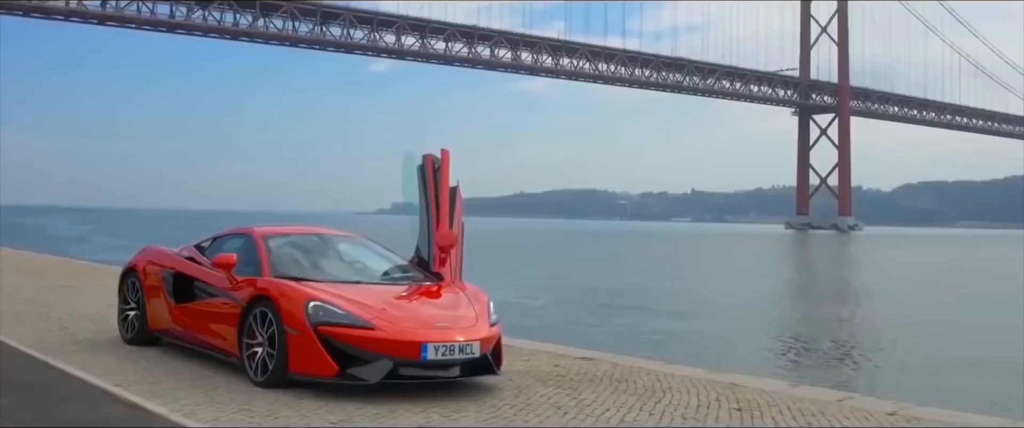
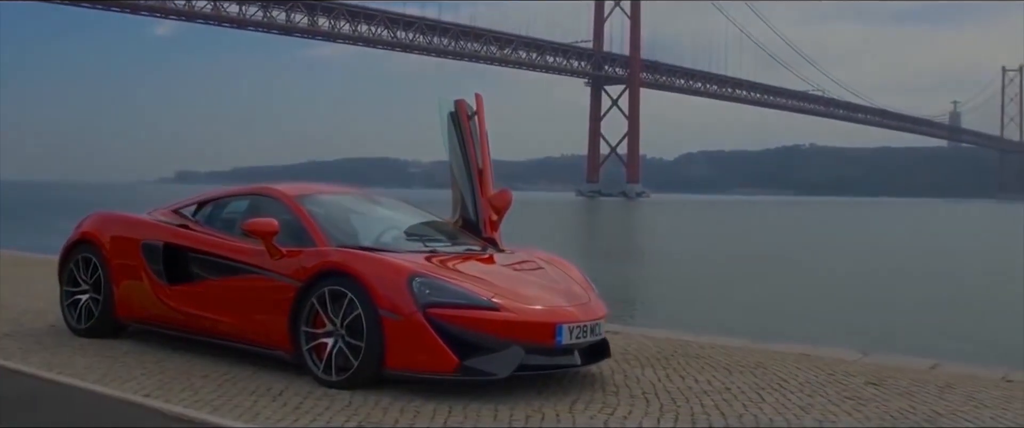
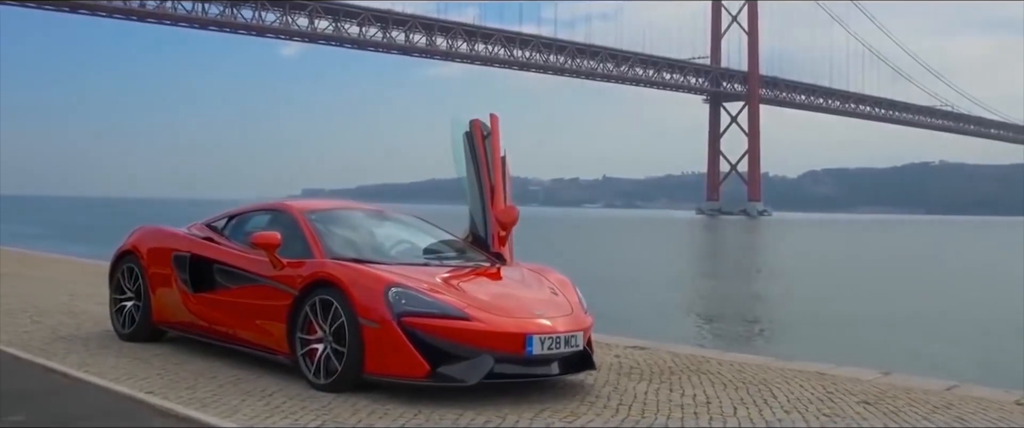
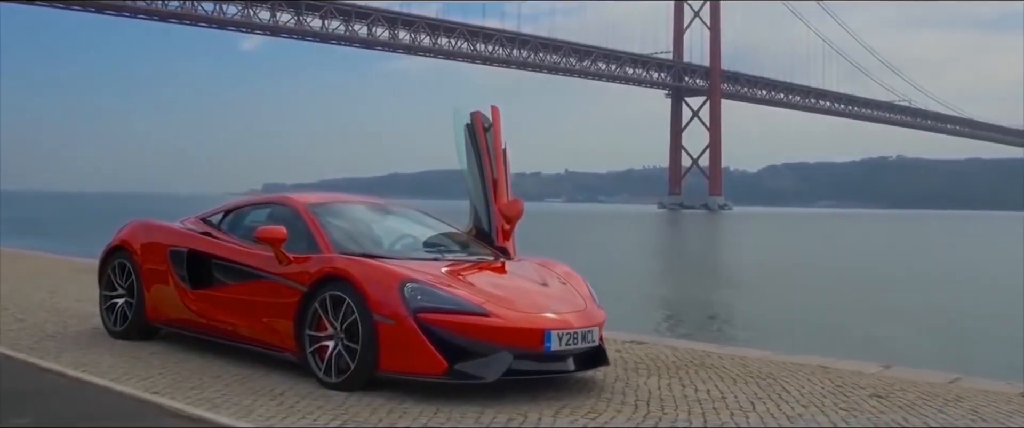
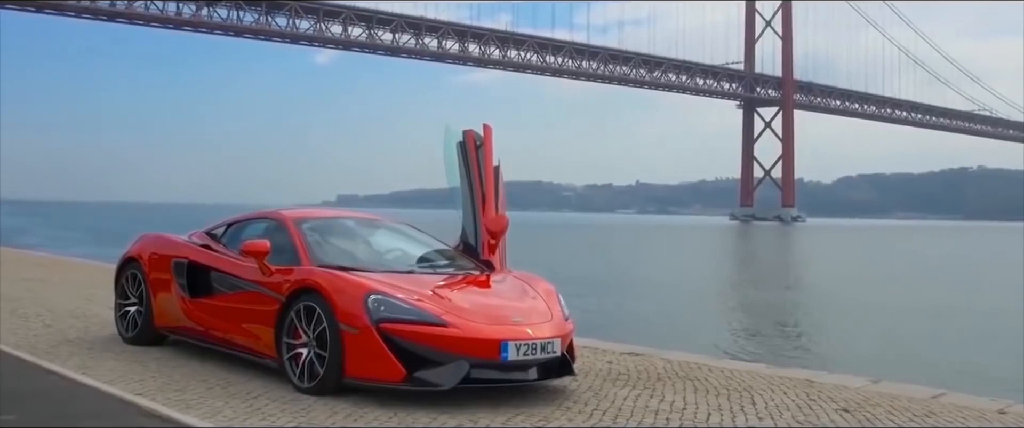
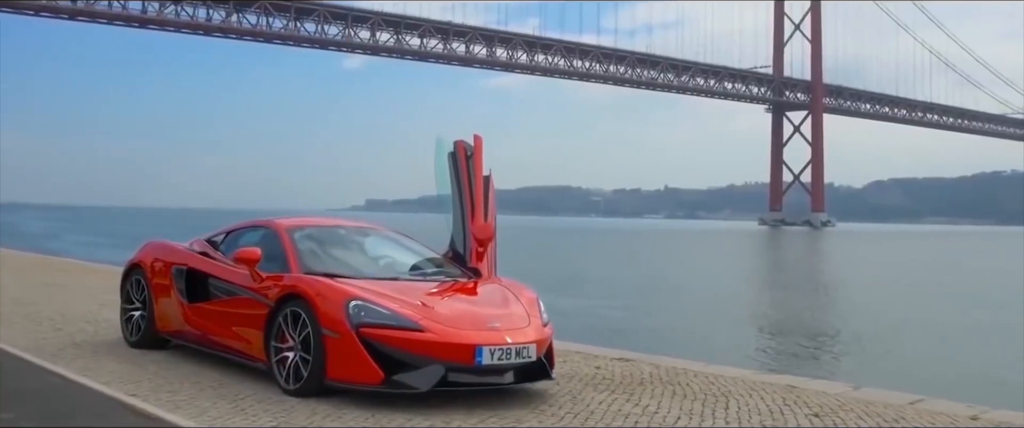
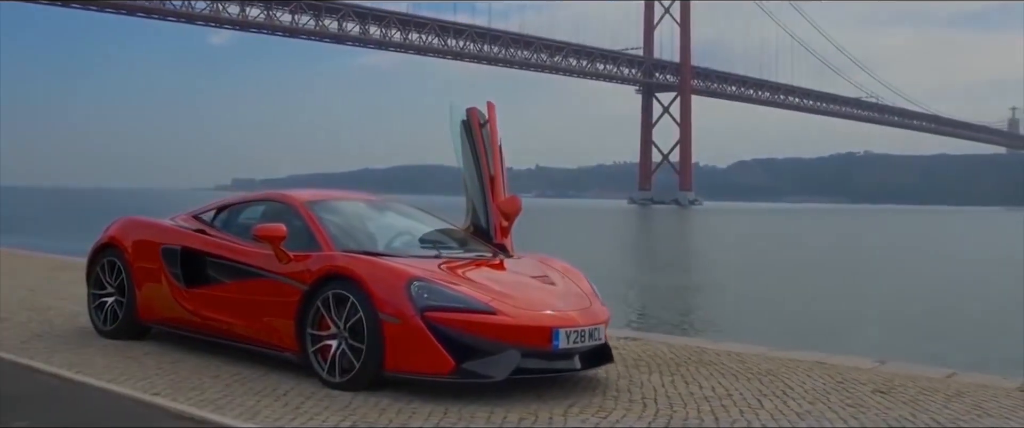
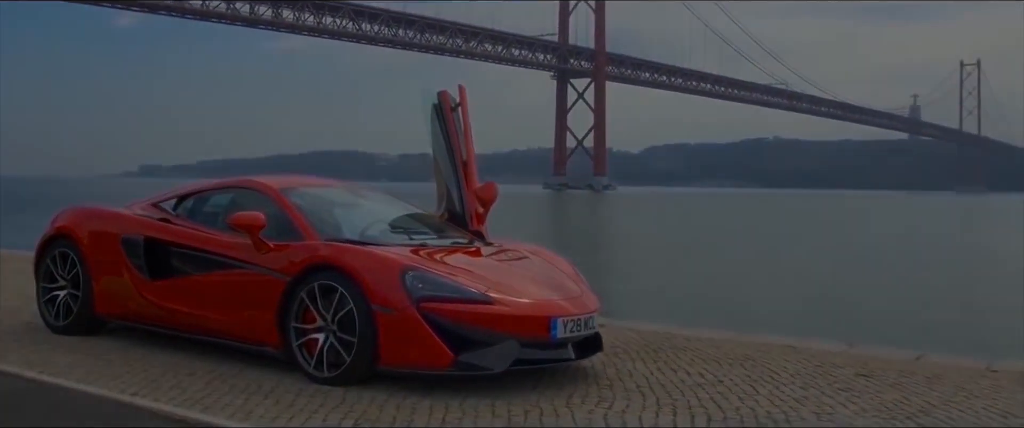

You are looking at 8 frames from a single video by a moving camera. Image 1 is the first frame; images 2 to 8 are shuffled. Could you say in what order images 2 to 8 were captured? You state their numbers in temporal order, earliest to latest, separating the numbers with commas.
6, 5, 3, 4, 7, 2, 8
